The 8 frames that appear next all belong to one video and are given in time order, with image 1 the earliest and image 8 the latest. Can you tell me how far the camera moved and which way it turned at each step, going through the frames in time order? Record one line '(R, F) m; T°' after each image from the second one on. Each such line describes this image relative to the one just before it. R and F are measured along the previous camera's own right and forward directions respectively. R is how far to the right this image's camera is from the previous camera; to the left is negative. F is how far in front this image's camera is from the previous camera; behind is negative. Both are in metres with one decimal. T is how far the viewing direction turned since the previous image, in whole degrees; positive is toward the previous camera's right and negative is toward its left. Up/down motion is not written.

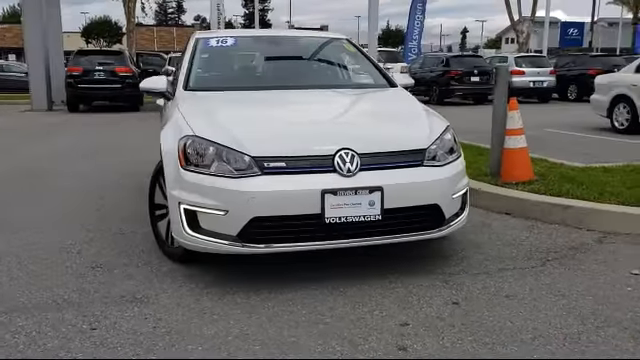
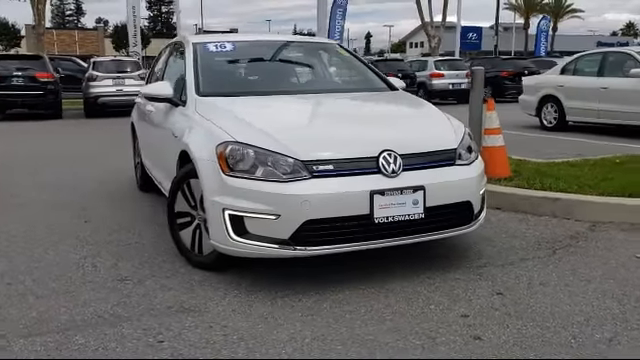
(-0.9, 0.0) m; +8°
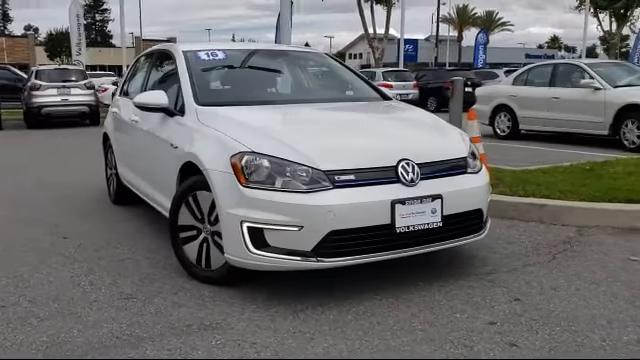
(-0.5, +0.1) m; +6°
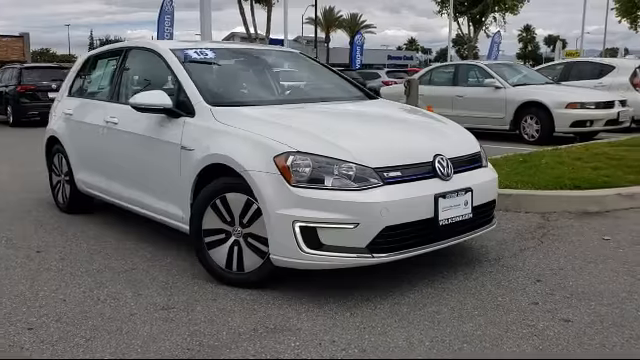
(-1.2, +0.1) m; +12°
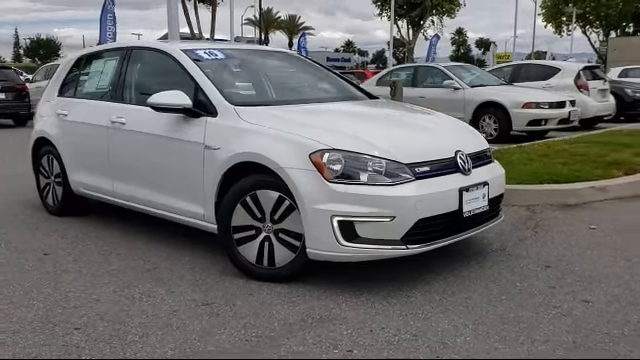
(-0.7, -0.1) m; +6°
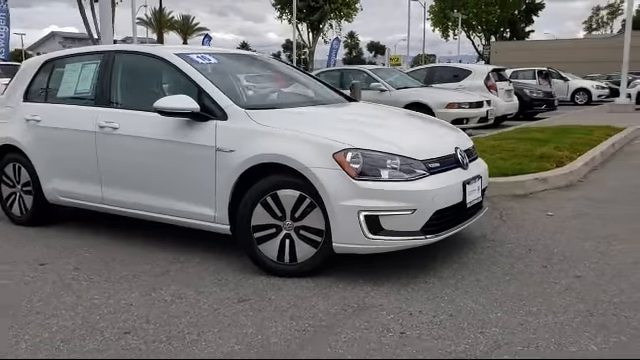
(-0.9, -0.2) m; +10°
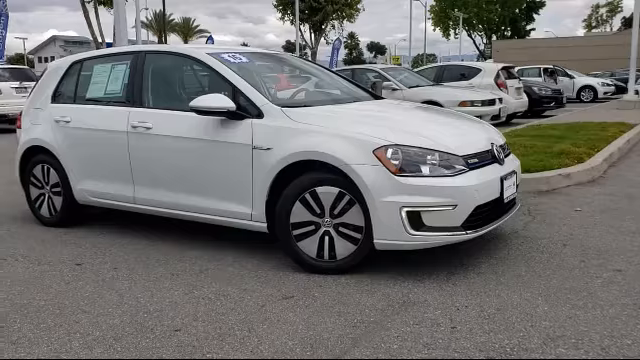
(-0.3, 0.0) m; 0°
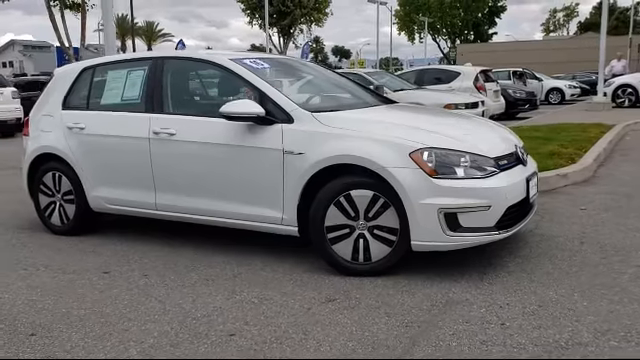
(-0.5, 0.0) m; +3°
